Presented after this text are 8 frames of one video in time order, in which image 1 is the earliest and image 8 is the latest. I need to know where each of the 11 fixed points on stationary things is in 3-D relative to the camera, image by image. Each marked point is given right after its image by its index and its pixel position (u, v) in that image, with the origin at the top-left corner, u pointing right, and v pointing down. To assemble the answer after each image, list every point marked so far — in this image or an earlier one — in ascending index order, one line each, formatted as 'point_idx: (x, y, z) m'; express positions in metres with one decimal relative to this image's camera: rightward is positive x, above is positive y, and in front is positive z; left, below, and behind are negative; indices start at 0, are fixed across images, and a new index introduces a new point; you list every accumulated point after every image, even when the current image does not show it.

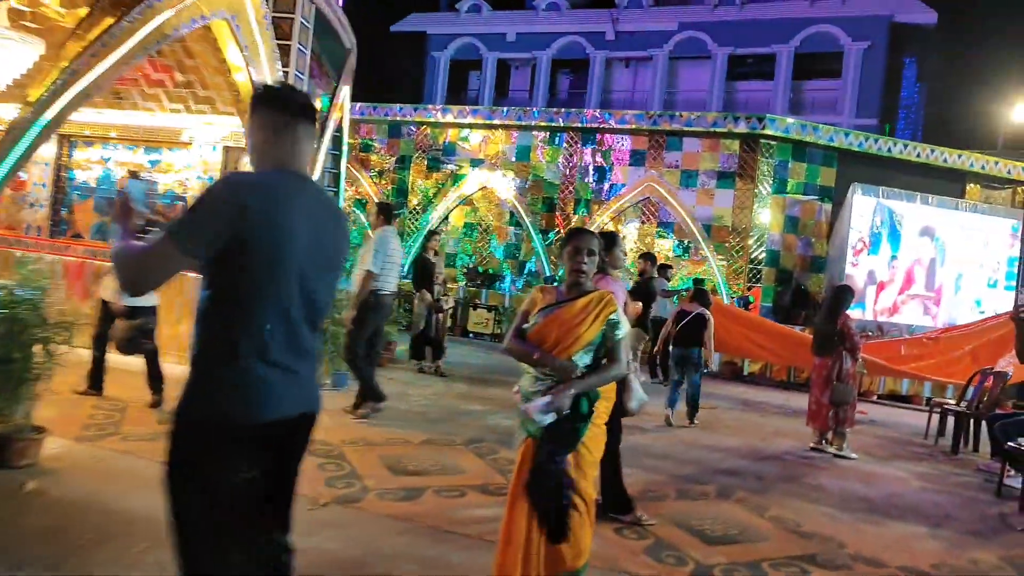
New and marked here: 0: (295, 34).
0: (-2.4, +2.9, +7.7) m
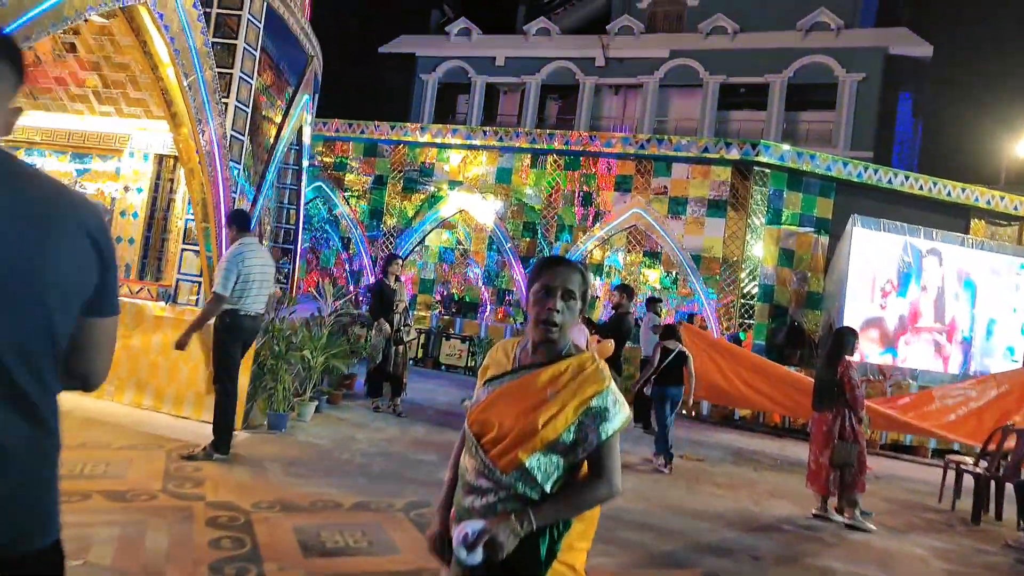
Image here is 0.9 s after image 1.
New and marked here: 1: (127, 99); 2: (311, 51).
0: (-2.7, +2.6, +6.8) m
1: (-4.0, +1.9, +6.8) m
2: (-2.7, +3.1, +8.9) m
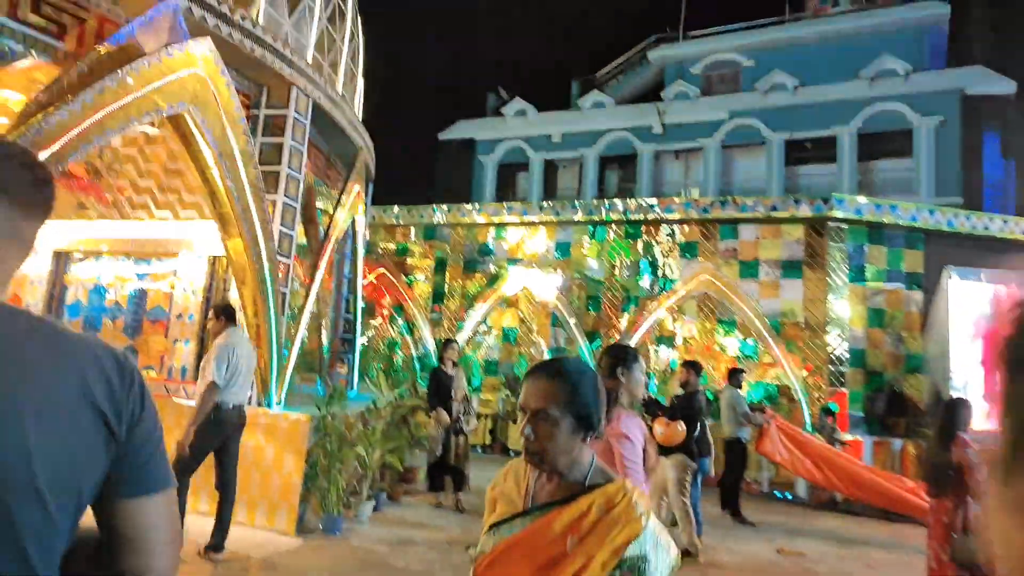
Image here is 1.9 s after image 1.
0: (-2.3, +1.6, +6.9) m
1: (-3.5, +0.9, +6.9) m
2: (-2.0, +2.0, +9.0) m
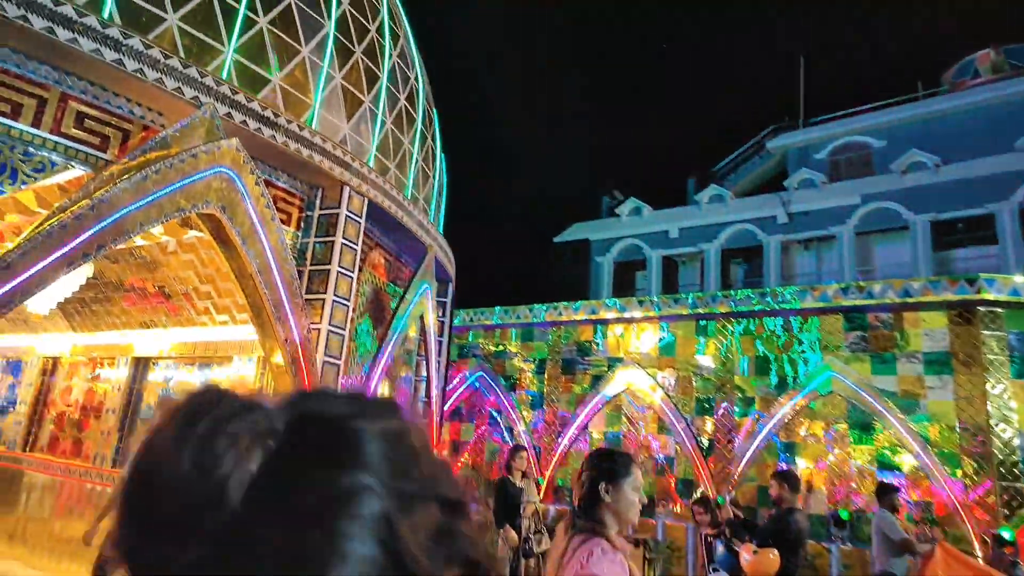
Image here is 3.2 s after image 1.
0: (-1.7, +0.6, +6.9) m
1: (-2.9, -0.2, +7.0) m
2: (-1.1, +0.6, +8.9) m
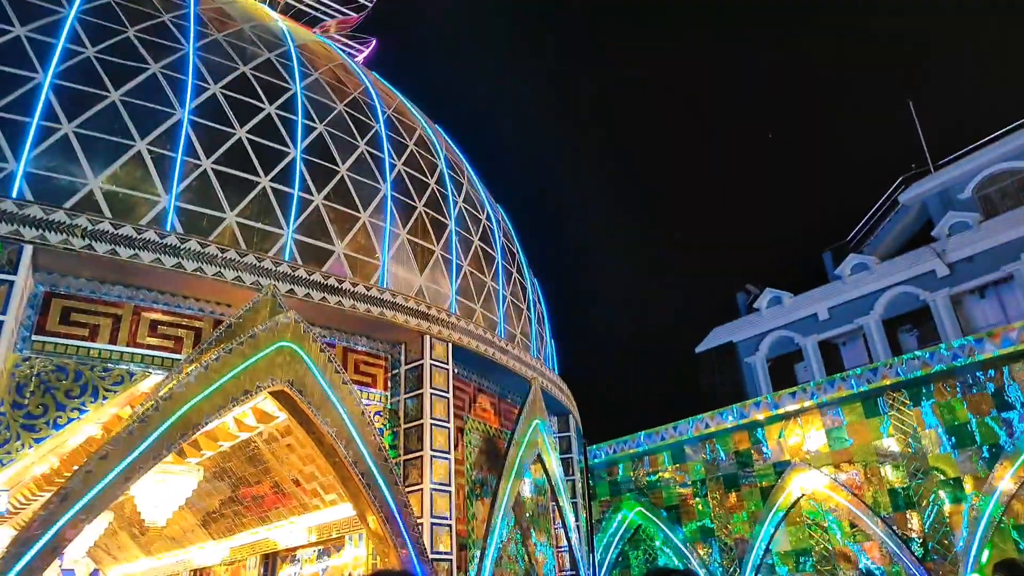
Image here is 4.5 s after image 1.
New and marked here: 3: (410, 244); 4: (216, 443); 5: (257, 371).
0: (-0.8, -0.9, +6.6) m
1: (-1.8, -1.9, +6.8) m
2: (+0.2, -1.0, +8.4) m
3: (-1.1, +0.5, +7.3) m
4: (-2.9, -1.5, +6.8) m
5: (-1.9, -0.6, +5.1) m
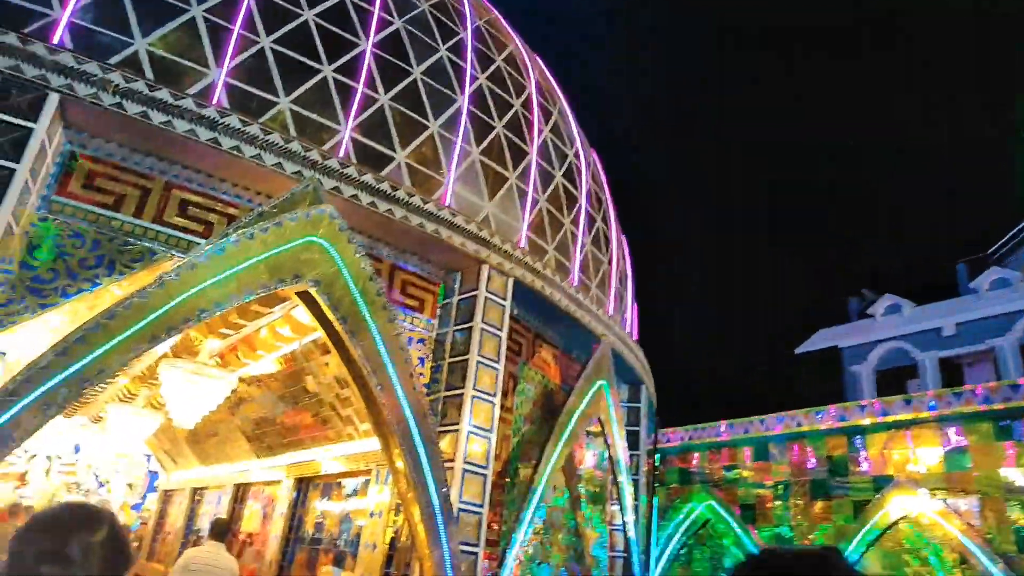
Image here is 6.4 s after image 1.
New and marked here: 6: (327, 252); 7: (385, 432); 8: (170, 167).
0: (-0.3, -0.2, +5.9) m
1: (-1.4, -1.1, +6.2) m
2: (+1.0, -0.4, +7.5) m
3: (-0.3, +1.2, +6.6) m
4: (-2.4, -0.6, +6.4) m
5: (-1.5, +0.1, +4.5) m
6: (-1.3, +0.2, +4.7) m
7: (-0.9, -1.1, +5.0) m
8: (-2.4, +0.9, +4.8) m
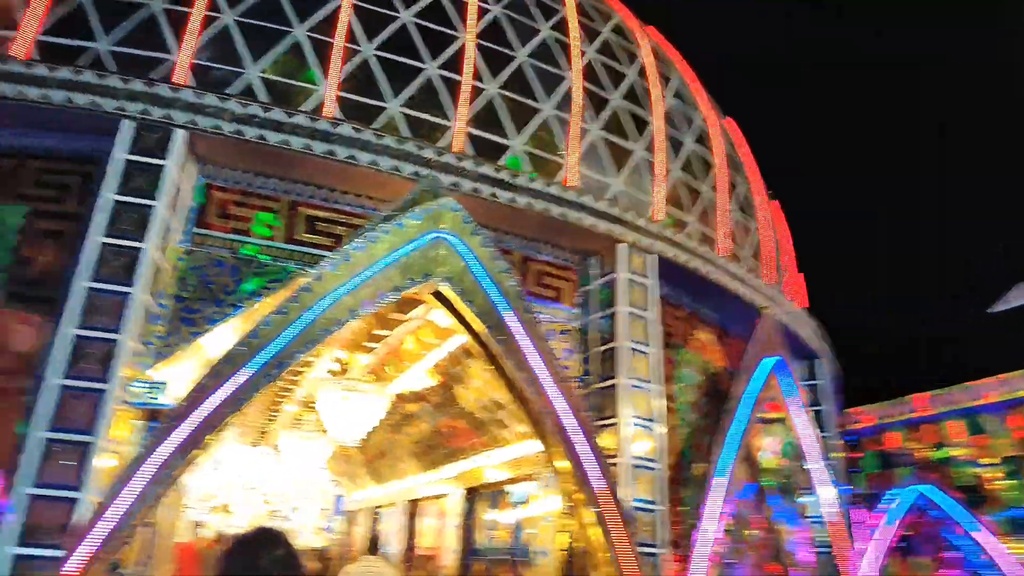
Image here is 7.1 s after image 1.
0: (+0.9, -0.1, +5.4) m
1: (0.0, -1.1, +6.0) m
2: (+2.5, -0.1, +6.8) m
3: (+0.8, +1.3, +6.1) m
4: (-1.0, -0.7, +6.4) m
5: (-0.6, +0.1, +4.4) m
6: (-0.4, +0.3, +4.5) m
7: (+0.2, -1.0, +4.7) m
8: (-1.5, +0.7, +4.8) m
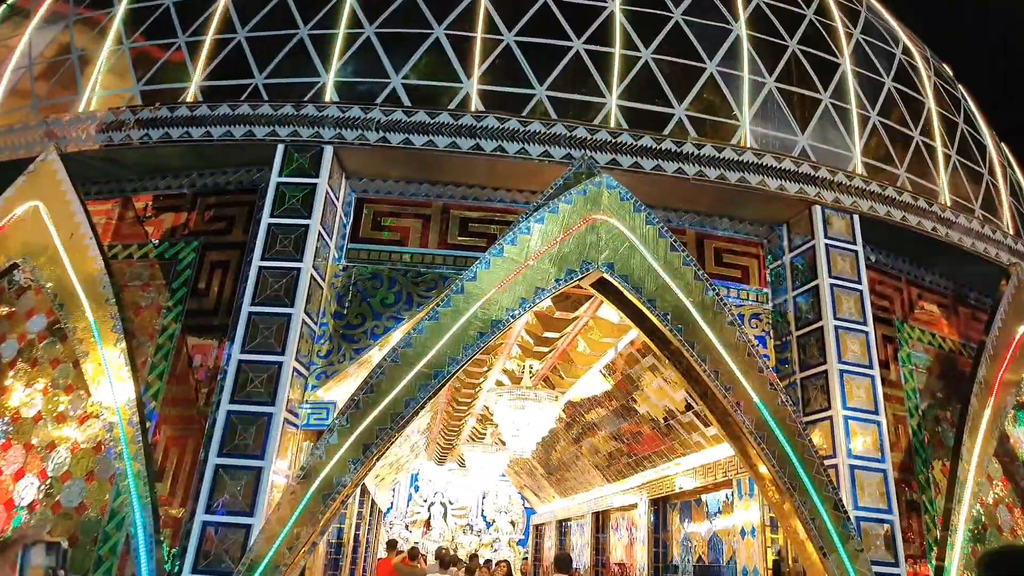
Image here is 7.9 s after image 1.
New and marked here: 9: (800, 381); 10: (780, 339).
0: (+2.1, +0.1, +4.6) m
1: (+1.5, -1.0, +5.3) m
2: (+4.0, +0.3, +5.5) m
3: (+2.1, +1.5, +5.3) m
4: (+0.5, -0.7, +6.0) m
5: (+0.3, +0.2, +3.9) m
6: (+0.6, +0.3, +4.0) m
7: (+1.3, -0.8, +4.0) m
8: (-0.5, +0.7, +4.6) m
9: (+1.9, -0.6, +4.6) m
10: (+1.9, -0.4, +4.8) m
